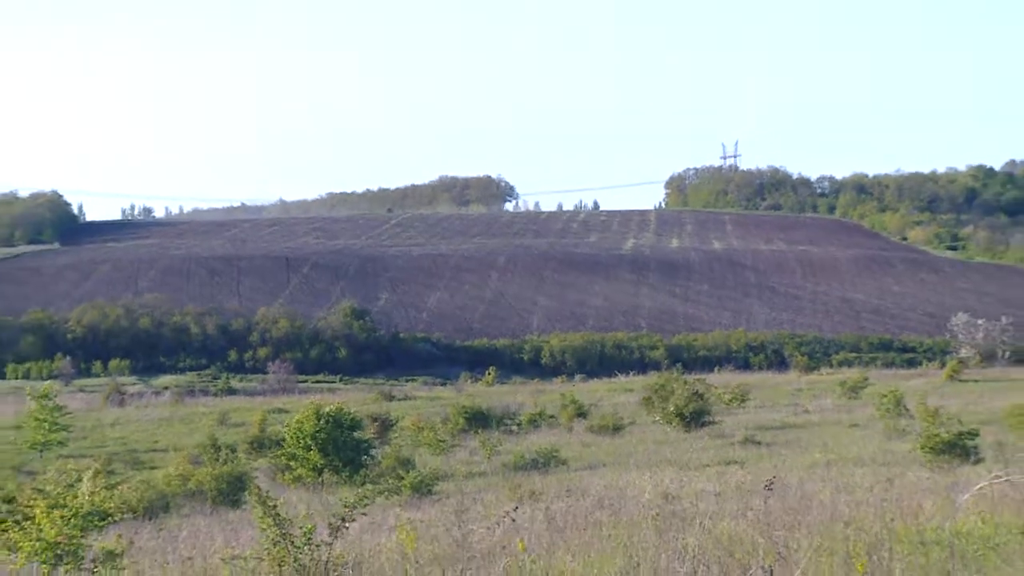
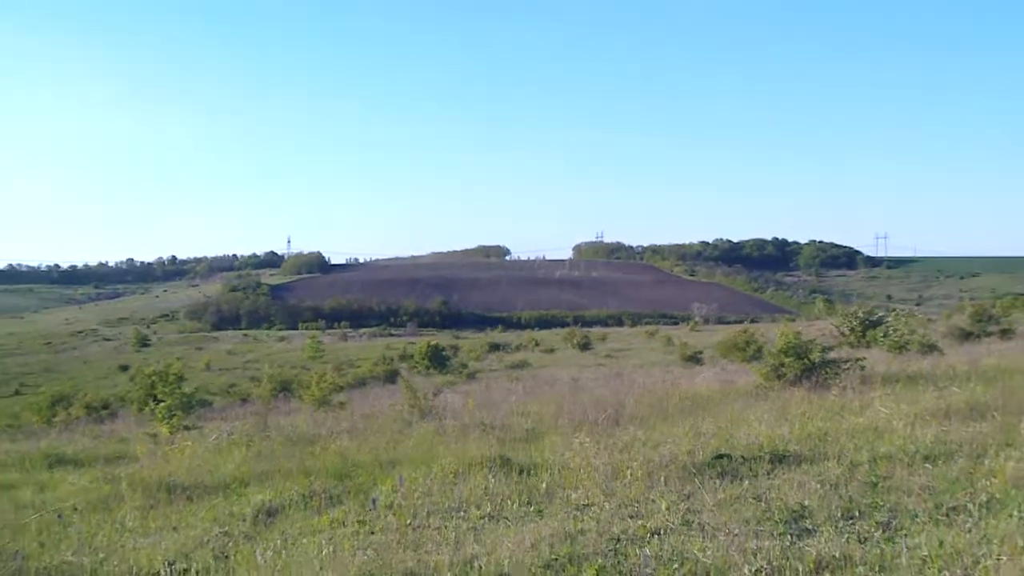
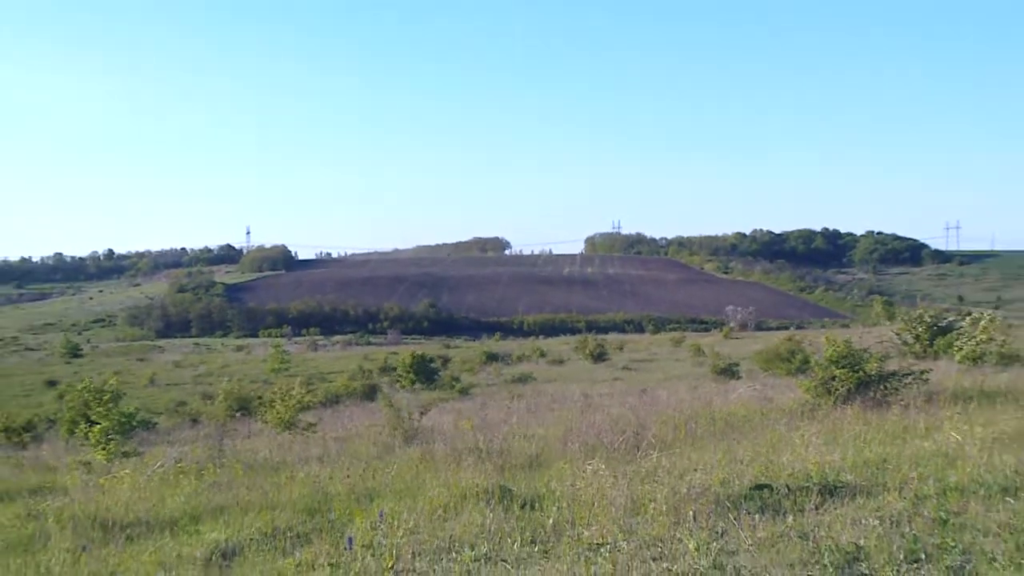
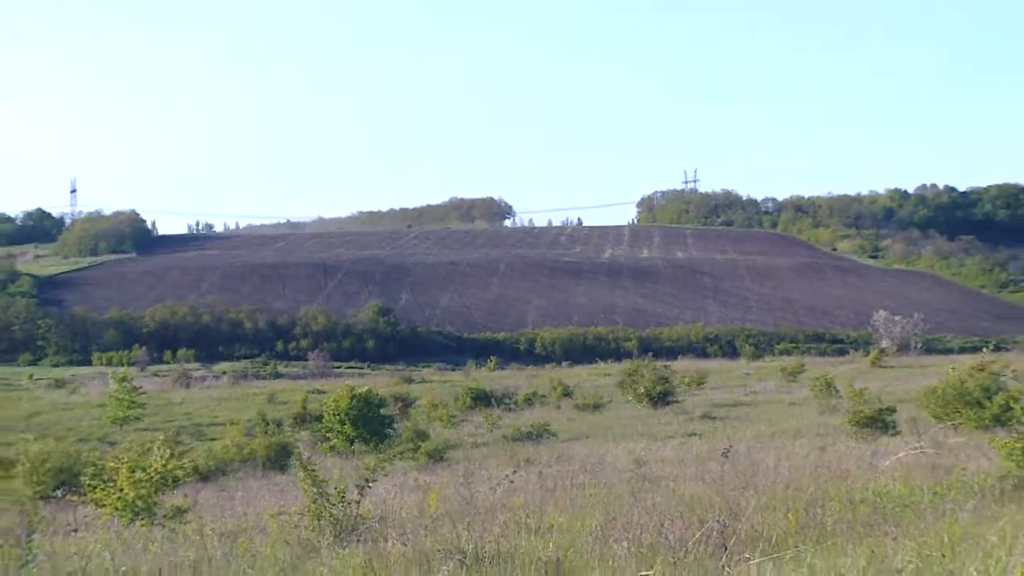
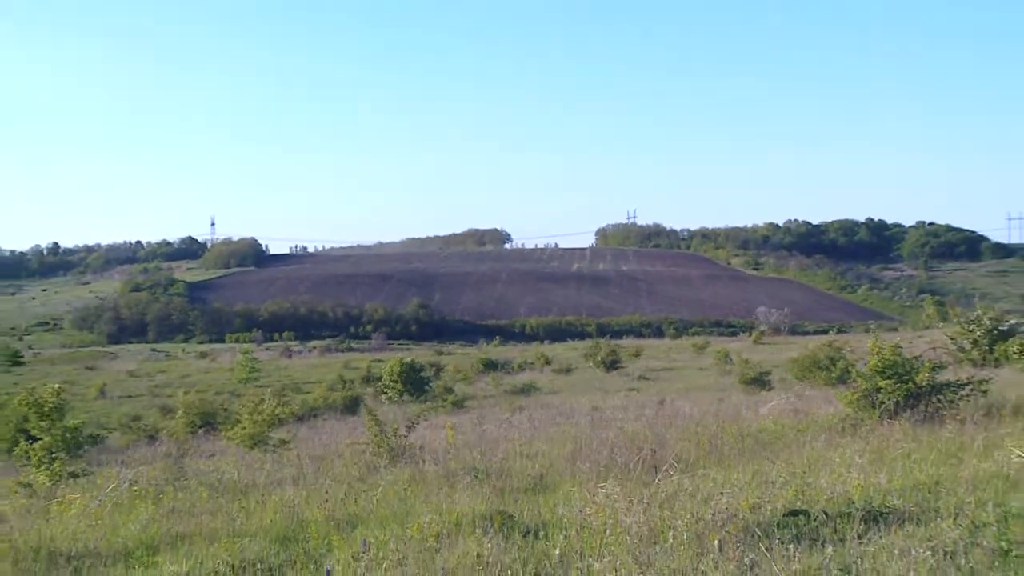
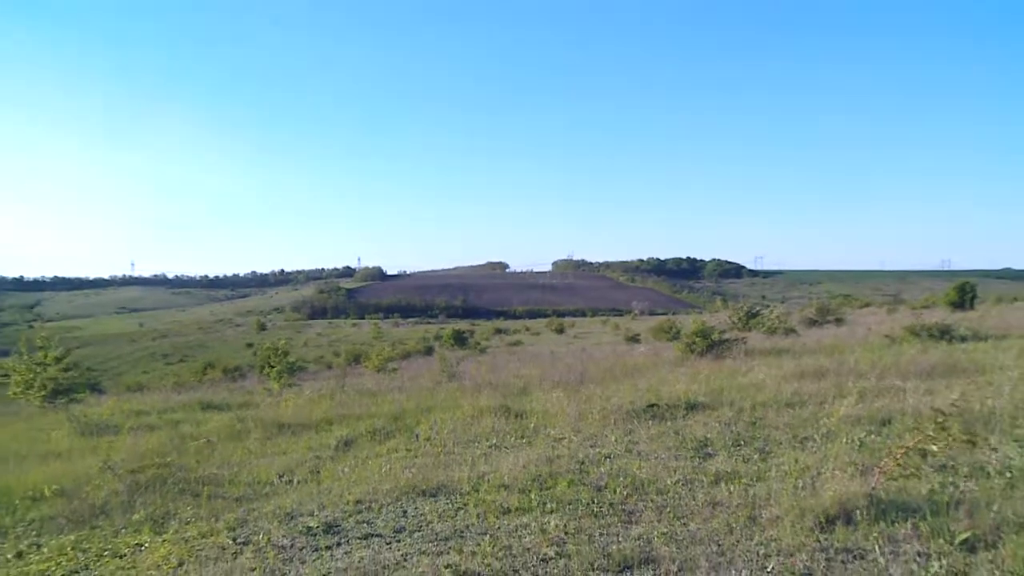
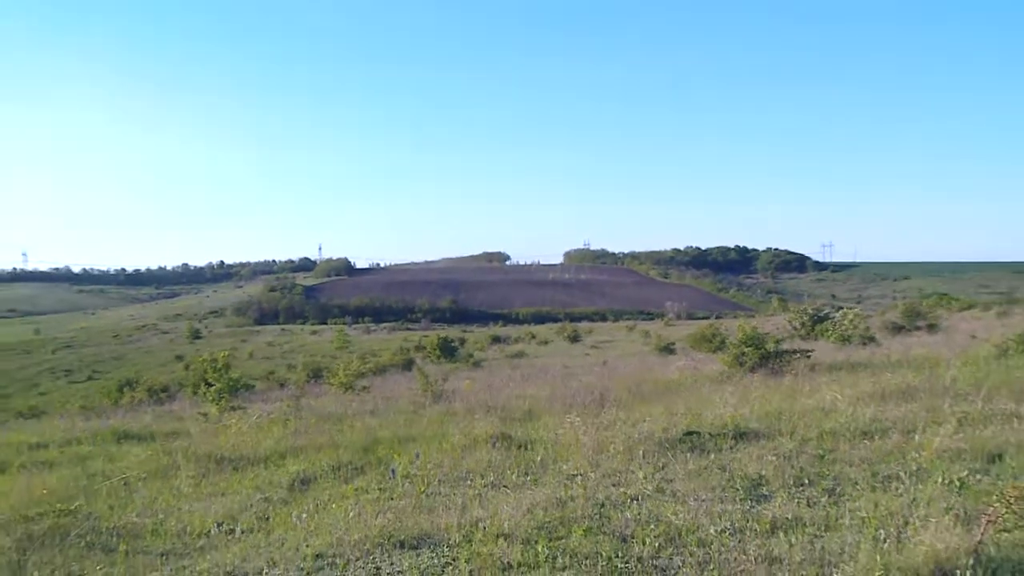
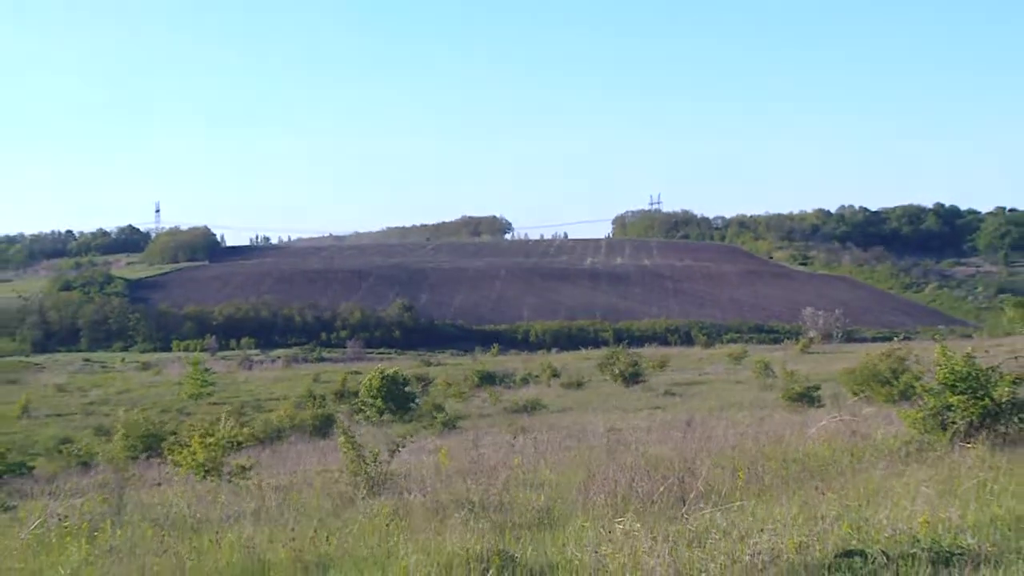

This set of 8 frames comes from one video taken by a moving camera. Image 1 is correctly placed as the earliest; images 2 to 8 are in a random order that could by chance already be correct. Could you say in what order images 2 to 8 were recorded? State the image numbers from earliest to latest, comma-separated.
4, 8, 5, 3, 2, 7, 6
